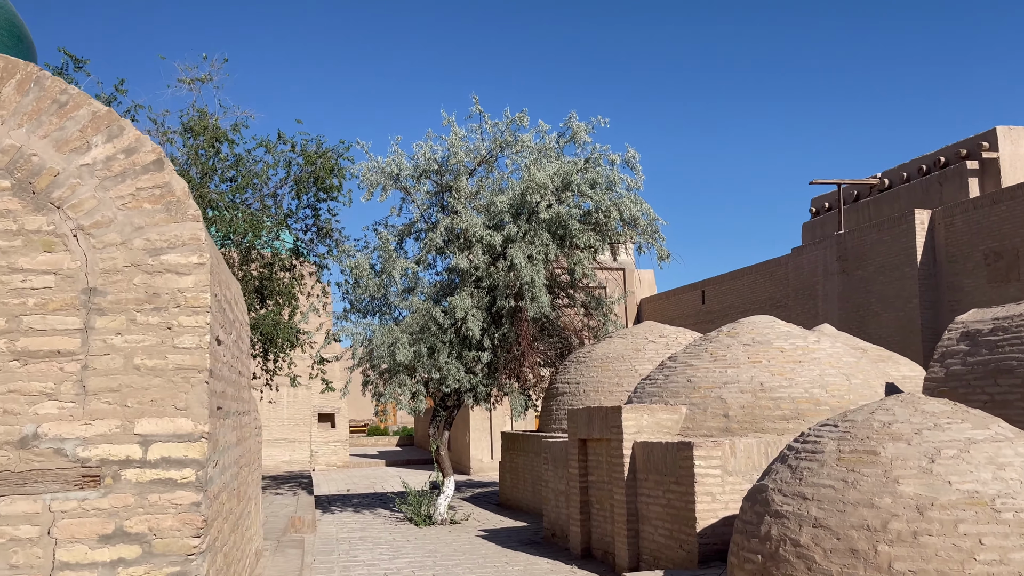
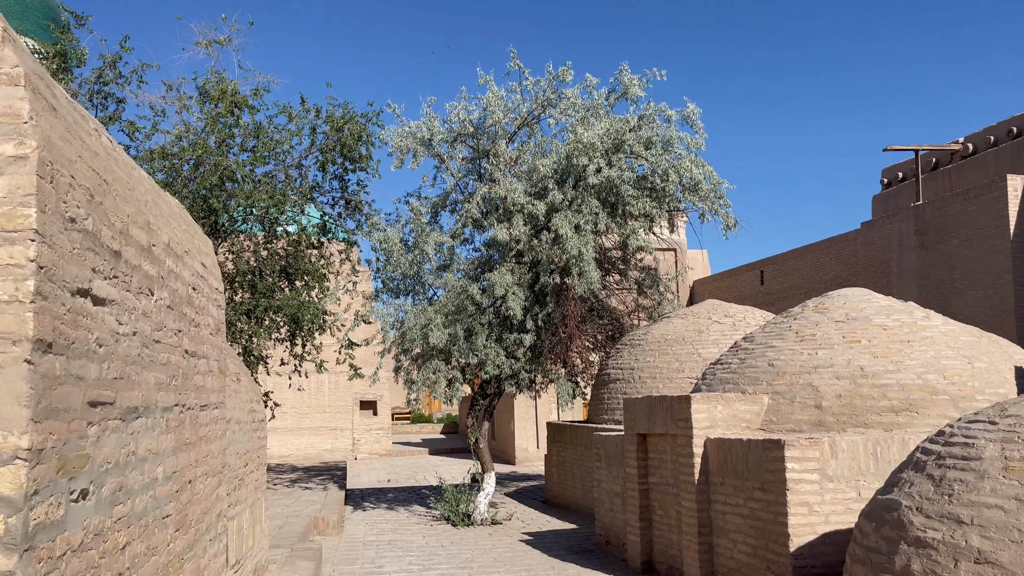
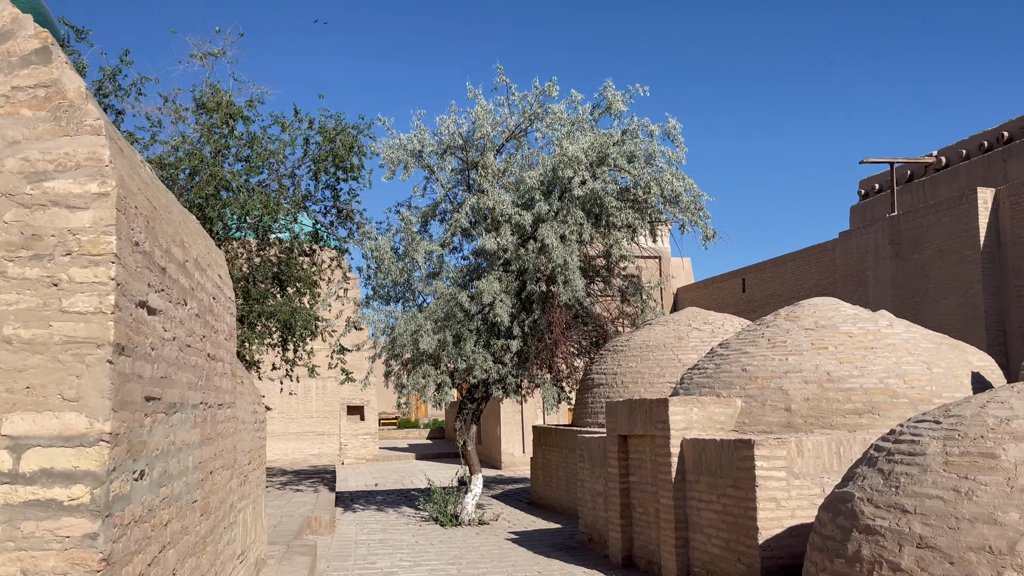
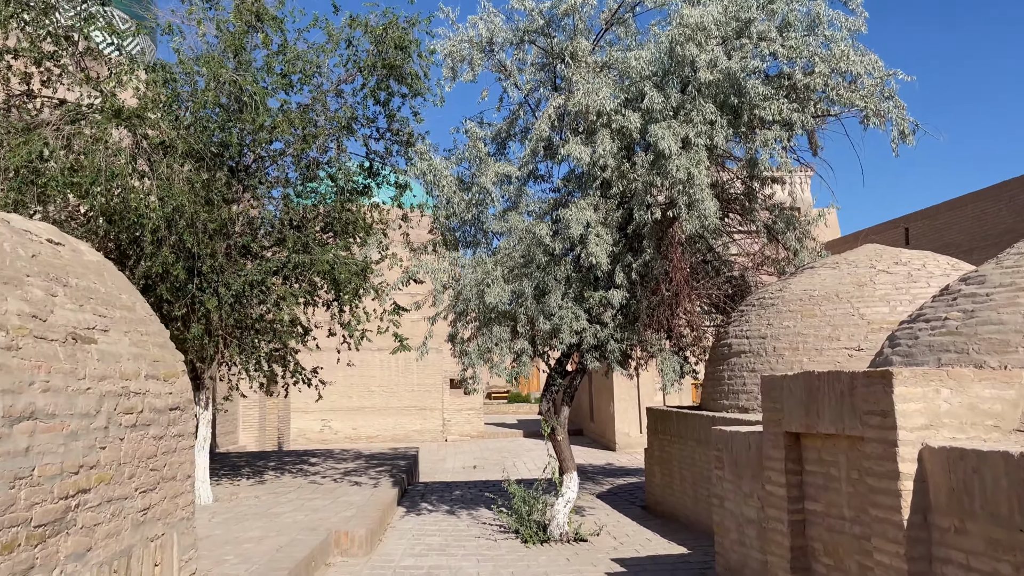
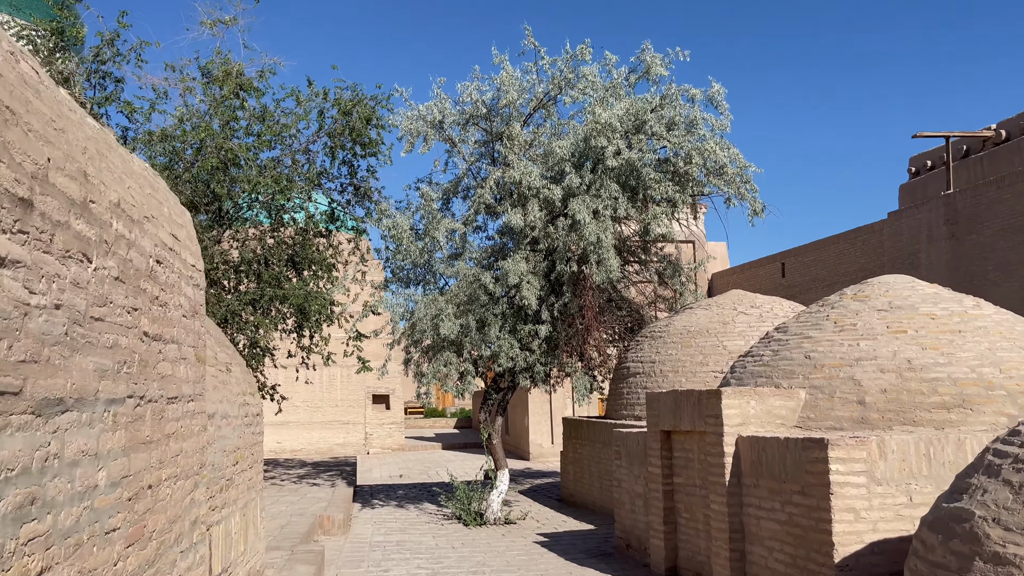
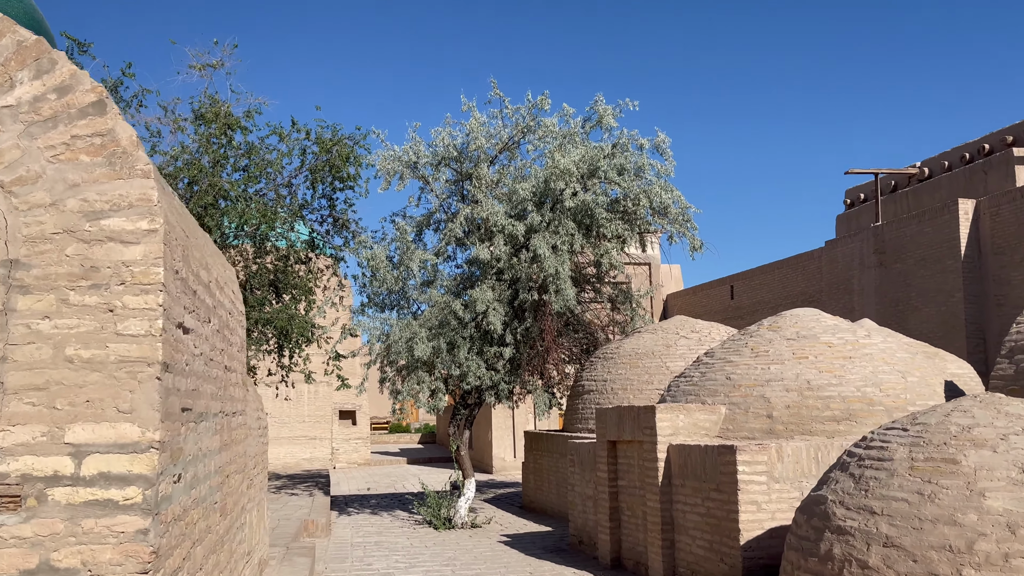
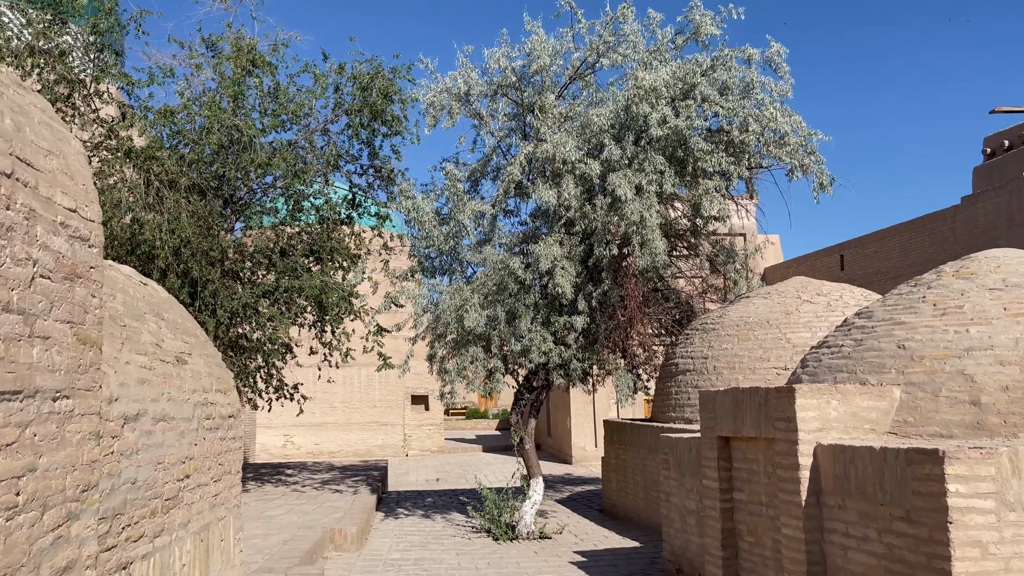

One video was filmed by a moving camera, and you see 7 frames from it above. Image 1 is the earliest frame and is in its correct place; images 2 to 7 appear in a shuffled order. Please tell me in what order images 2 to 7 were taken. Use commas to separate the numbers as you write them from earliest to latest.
6, 3, 2, 5, 7, 4
